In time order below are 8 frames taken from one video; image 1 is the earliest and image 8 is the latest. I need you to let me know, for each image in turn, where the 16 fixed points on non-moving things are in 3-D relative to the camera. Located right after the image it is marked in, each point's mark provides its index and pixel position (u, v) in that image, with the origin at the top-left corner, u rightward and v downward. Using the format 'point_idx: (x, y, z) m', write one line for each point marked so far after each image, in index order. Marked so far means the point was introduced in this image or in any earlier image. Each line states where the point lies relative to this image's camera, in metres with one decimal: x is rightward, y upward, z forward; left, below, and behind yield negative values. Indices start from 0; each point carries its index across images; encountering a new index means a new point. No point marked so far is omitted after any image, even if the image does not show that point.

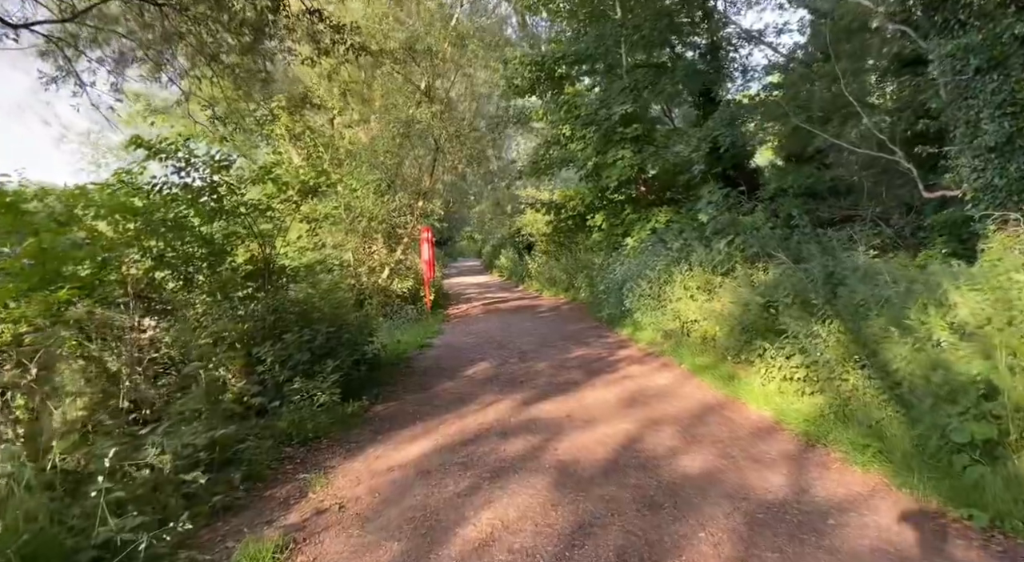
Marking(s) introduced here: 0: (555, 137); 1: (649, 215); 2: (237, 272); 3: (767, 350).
0: (+1.2, +4.0, +18.4) m
1: (+3.3, +1.6, +16.2) m
2: (-3.7, +0.1, +8.9) m
3: (+2.9, -0.8, +7.6) m
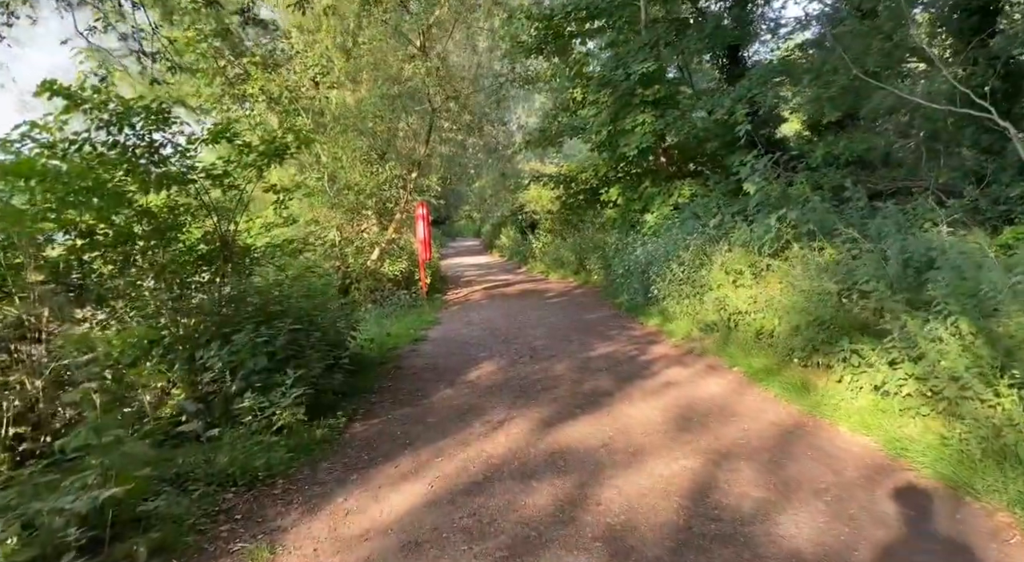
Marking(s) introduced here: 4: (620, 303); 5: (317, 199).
0: (+1.3, +4.5, +16.5) m
1: (+3.5, +2.0, +14.5) m
2: (-3.5, +0.3, +7.2) m
3: (+3.1, -0.6, +5.9) m
4: (+2.0, -0.5, +12.0) m
5: (-3.8, +1.6, +12.4) m
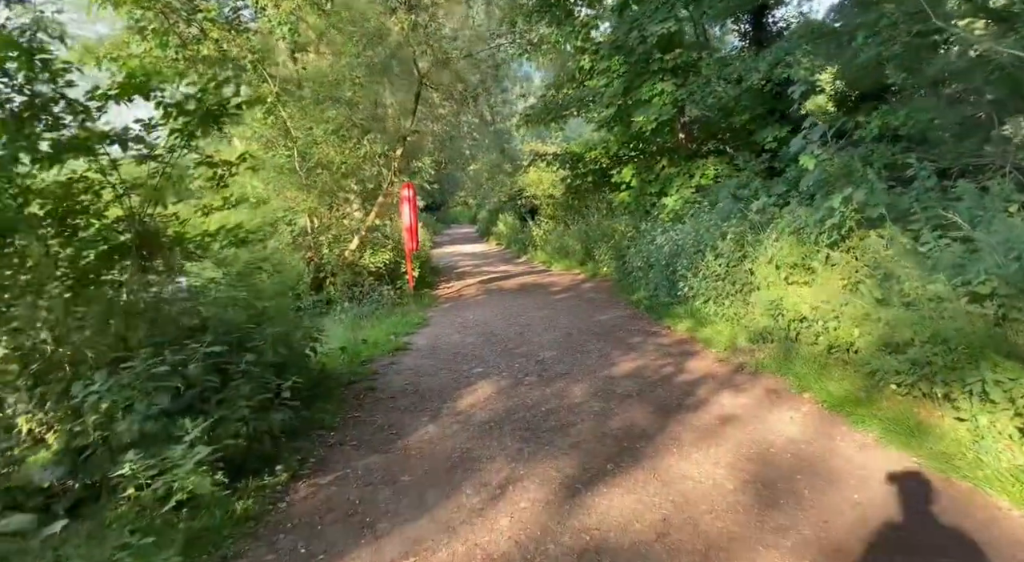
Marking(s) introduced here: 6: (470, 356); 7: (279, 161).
0: (+1.3, +4.6, +14.8) m
1: (+3.4, +2.2, +12.7) m
2: (-3.5, +0.3, +5.5) m
3: (+3.1, -0.7, +4.3) m
4: (+2.0, -0.4, +10.3) m
5: (-3.8, +1.7, +10.6) m
6: (-0.5, -0.8, +7.5) m
7: (-3.8, +1.9, +10.7) m
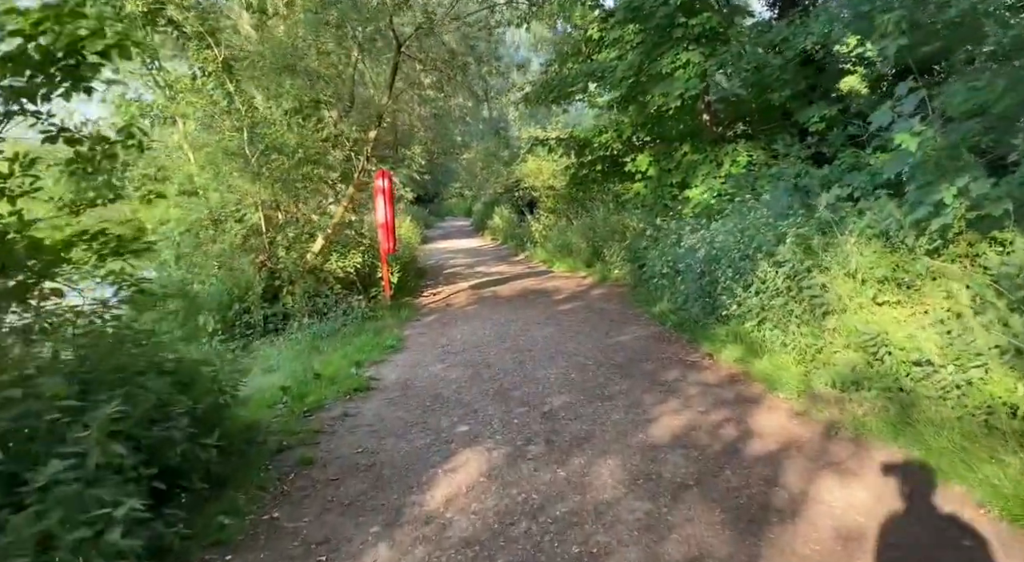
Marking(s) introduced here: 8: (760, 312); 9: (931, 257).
0: (+1.2, +4.6, +12.8) m
1: (+3.4, +2.1, +10.8) m
2: (-3.5, +0.1, +3.5) m
3: (+3.1, -0.9, +2.4) m
4: (+2.0, -0.5, +8.4) m
5: (-3.9, +1.5, +8.7) m
6: (-0.5, -1.0, +5.6) m
7: (-3.8, +1.7, +8.8) m
8: (+2.4, -0.3, +6.5) m
9: (+3.3, +0.2, +5.2) m
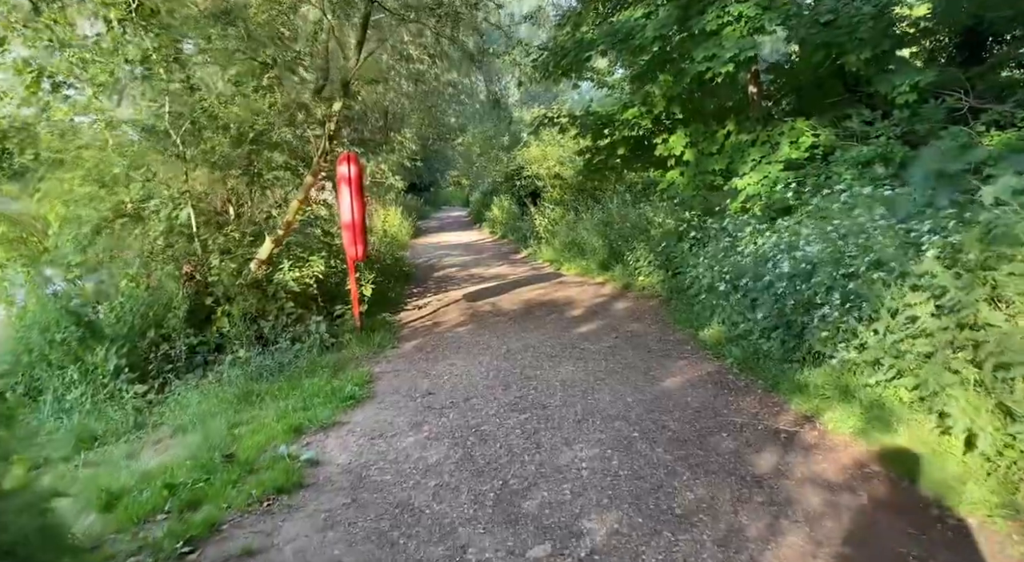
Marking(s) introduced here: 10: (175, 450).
0: (+1.3, +4.4, +10.6) m
1: (+3.4, +1.9, +8.6) m
2: (-3.5, -0.2, +1.4) m
3: (+3.2, -1.2, +0.3) m
4: (+2.1, -0.7, +6.3) m
5: (-3.8, +1.4, +6.5) m
6: (-0.4, -1.2, +3.5) m
7: (-3.8, +1.5, +6.6) m
8: (+2.5, -0.5, +4.4) m
9: (+3.4, -0.1, +3.1) m
10: (-2.6, -1.3, +5.0) m
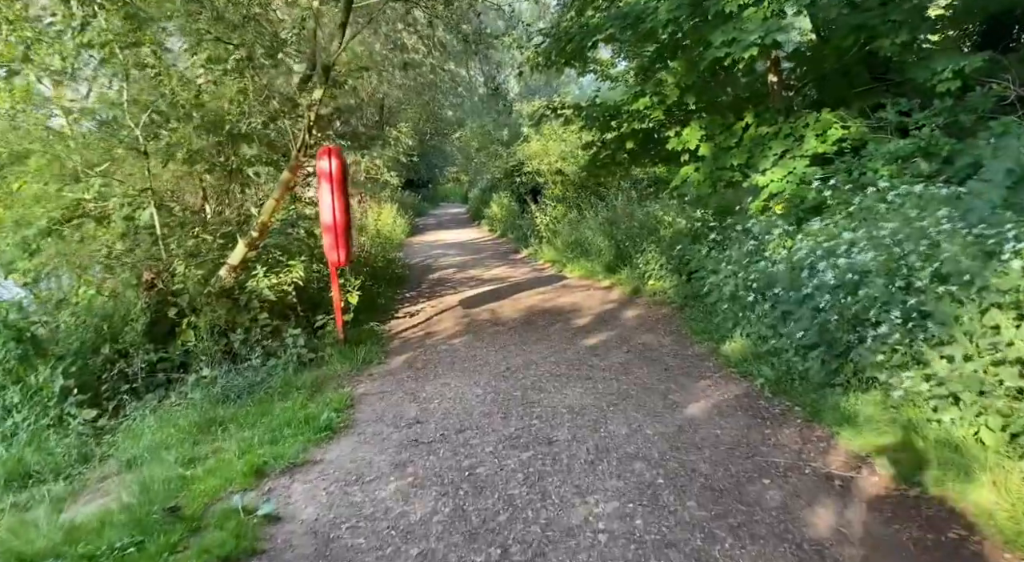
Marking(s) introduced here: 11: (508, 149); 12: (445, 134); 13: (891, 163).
0: (+1.3, +4.4, +9.8) m
1: (+3.4, +1.9, +7.9) m
2: (-3.5, -0.3, +0.7) m
3: (+3.2, -1.3, -0.5) m
4: (+2.1, -0.8, +5.6) m
5: (-3.8, +1.3, +5.8) m
6: (-0.4, -1.3, +2.7) m
7: (-3.8, +1.5, +5.8) m
8: (+2.5, -0.6, +3.6) m
9: (+3.4, -0.2, +2.4) m
10: (-2.5, -1.4, +4.3) m
11: (-0.1, +3.7, +18.8) m
12: (-2.0, +4.4, +19.9) m
13: (+3.8, +1.2, +6.6) m
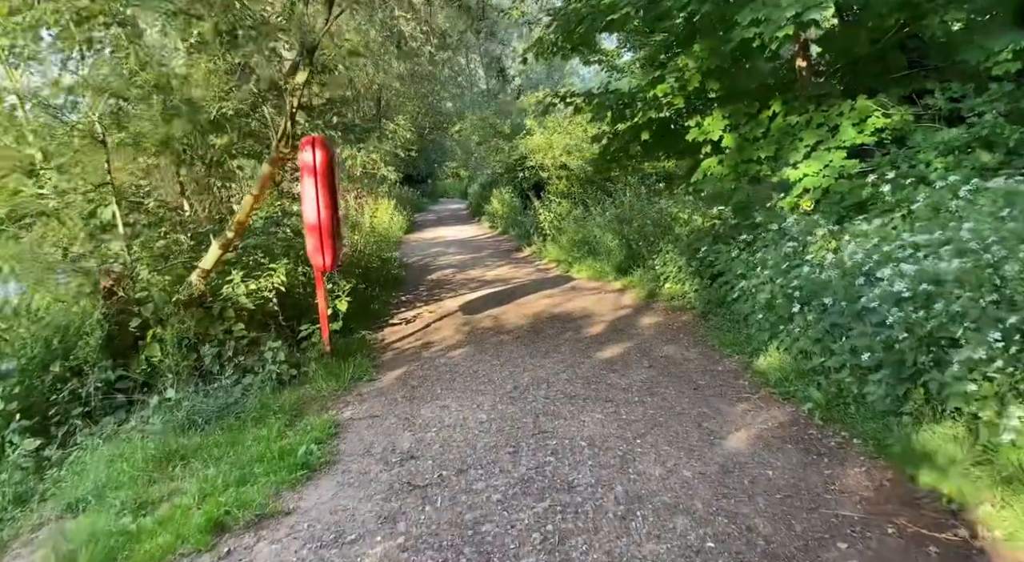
0: (+1.3, +4.4, +9.1) m
1: (+3.5, +1.8, +7.2) m
2: (-3.4, -0.4, -0.1) m
3: (+3.3, -1.4, -1.2) m
4: (+2.1, -0.8, +4.9) m
5: (-3.7, +1.2, +5.0) m
6: (-0.4, -1.4, +2.0) m
7: (-3.7, +1.4, +5.1) m
8: (+2.6, -0.7, +2.9) m
9: (+3.5, -0.2, +1.6) m
10: (-2.5, -1.4, +3.5) m
11: (-0.1, +3.7, +18.1) m
12: (-2.0, +4.5, +19.2) m
13: (+3.8, +1.1, +5.9) m
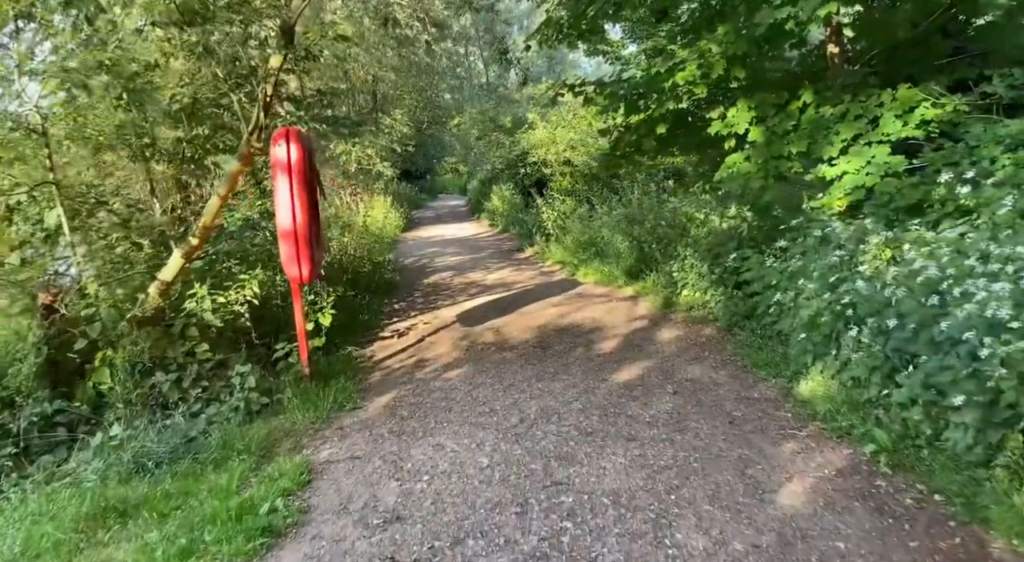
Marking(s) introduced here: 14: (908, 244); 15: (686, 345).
0: (+1.4, +4.3, +8.3) m
1: (+3.5, +1.7, +6.4) m
2: (-3.3, -0.5, -0.8) m
3: (+3.3, -1.5, -1.9) m
4: (+2.2, -0.9, +4.1) m
5: (-3.7, +1.1, +4.3) m
6: (-0.3, -1.6, +1.3) m
7: (-3.7, +1.3, +4.3) m
8: (+2.6, -0.8, +2.2) m
9: (+3.5, -0.4, +0.9) m
10: (-2.4, -1.6, +2.8) m
11: (0.0, +3.7, +17.3) m
12: (-1.9, +4.5, +18.4) m
13: (+3.9, +1.0, +5.1) m
14: (+2.7, +0.3, +4.5) m
15: (+1.6, -0.6, +6.3) m
